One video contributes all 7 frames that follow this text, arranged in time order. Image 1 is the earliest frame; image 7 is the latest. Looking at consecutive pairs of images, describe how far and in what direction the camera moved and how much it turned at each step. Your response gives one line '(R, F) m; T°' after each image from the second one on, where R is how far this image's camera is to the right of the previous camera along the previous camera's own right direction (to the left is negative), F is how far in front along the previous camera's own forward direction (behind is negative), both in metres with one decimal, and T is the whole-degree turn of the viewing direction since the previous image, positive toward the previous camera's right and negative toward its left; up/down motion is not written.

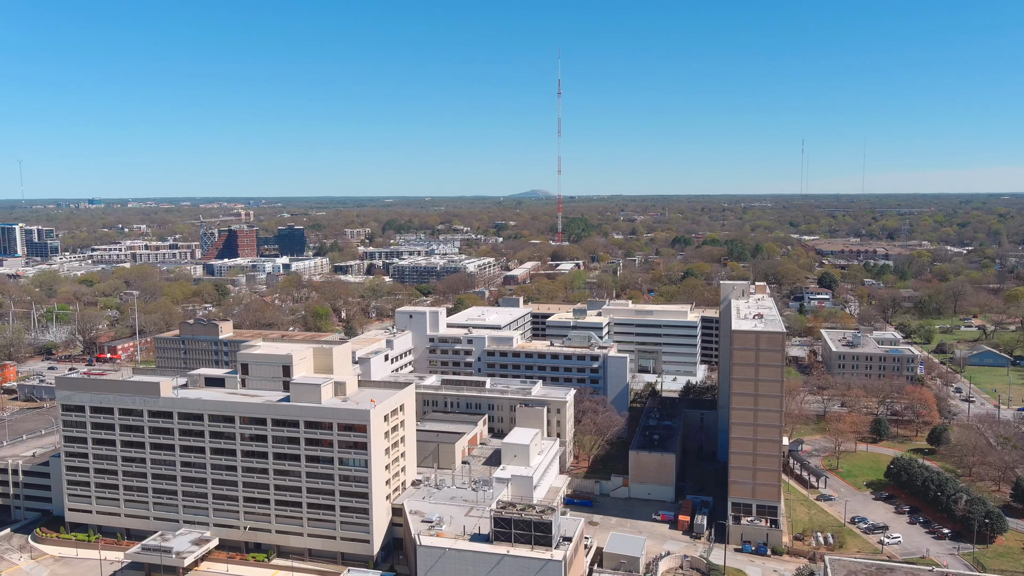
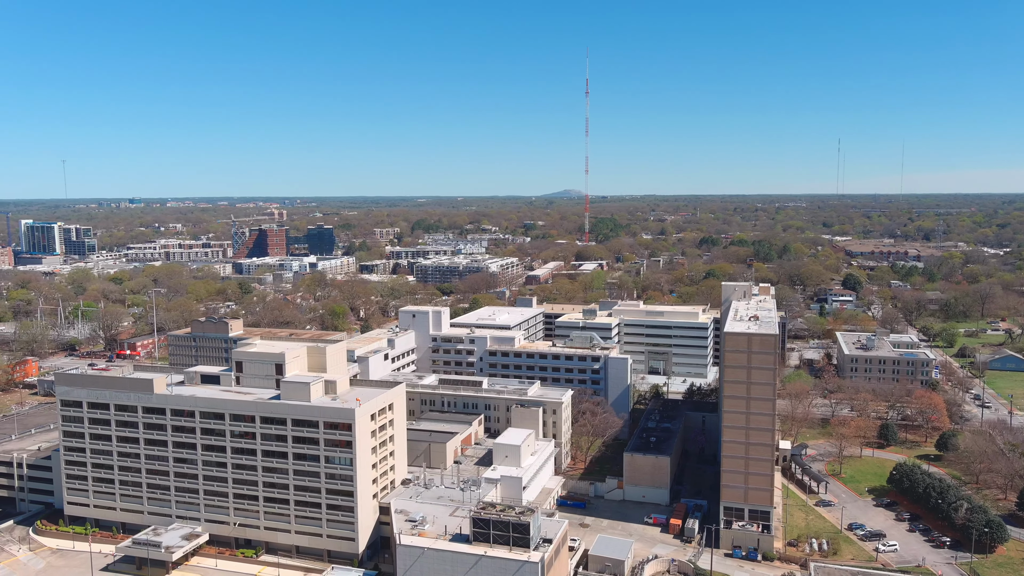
(+2.1, +0.2) m; -2°
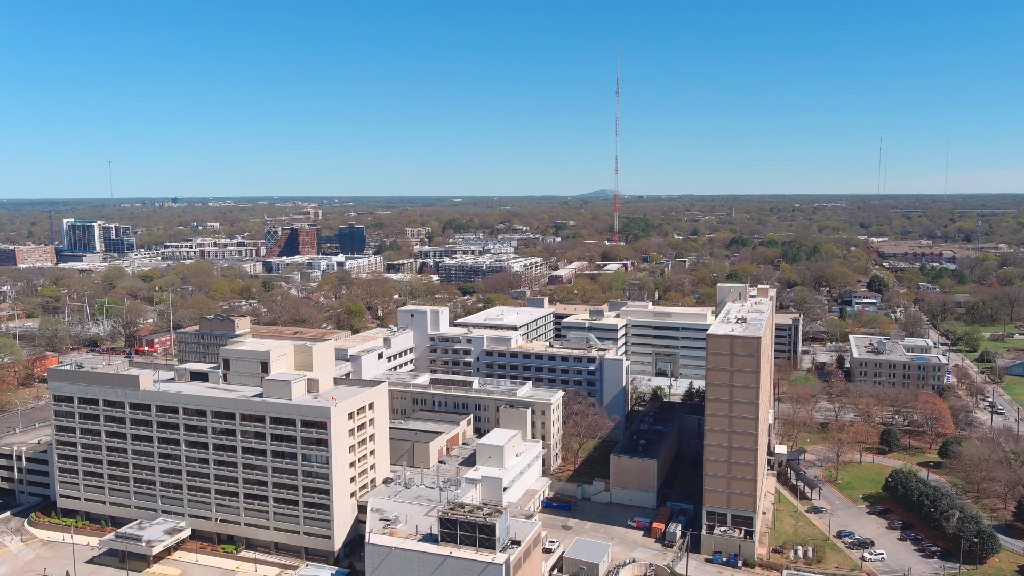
(+2.6, +0.2) m; -2°
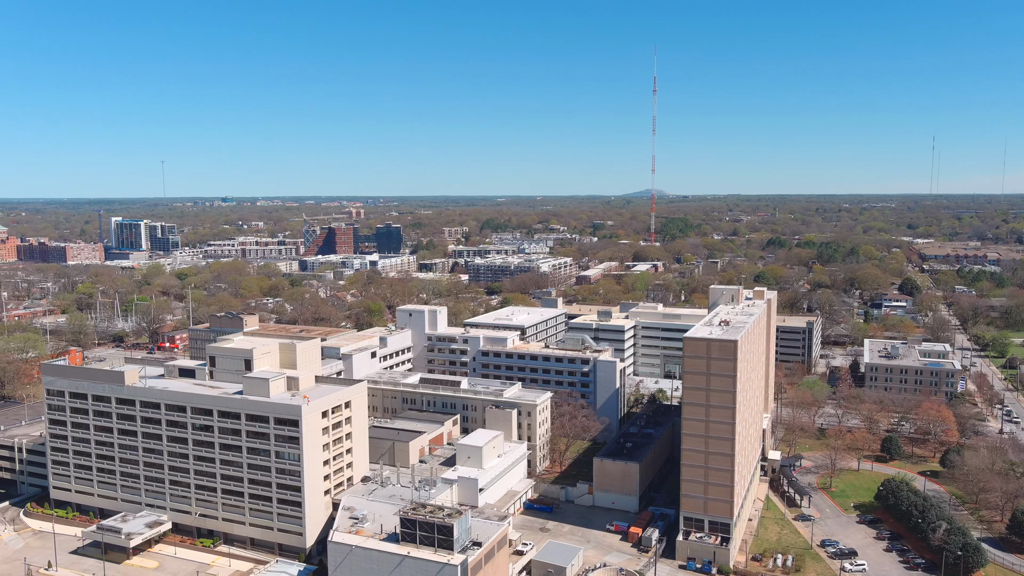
(+3.2, +0.2) m; -3°
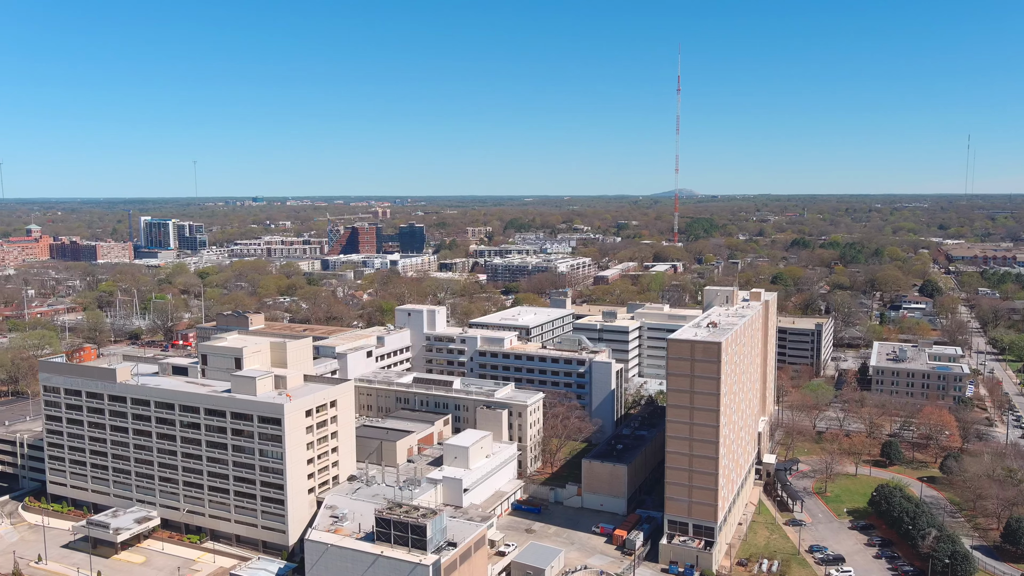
(+2.1, +0.1) m; -2°
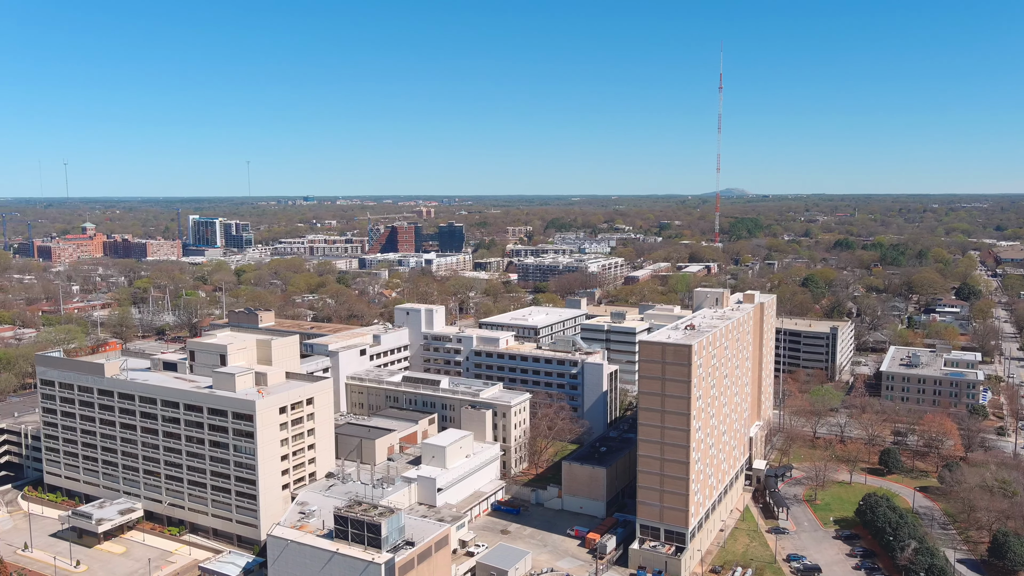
(+3.5, +0.2) m; -3°
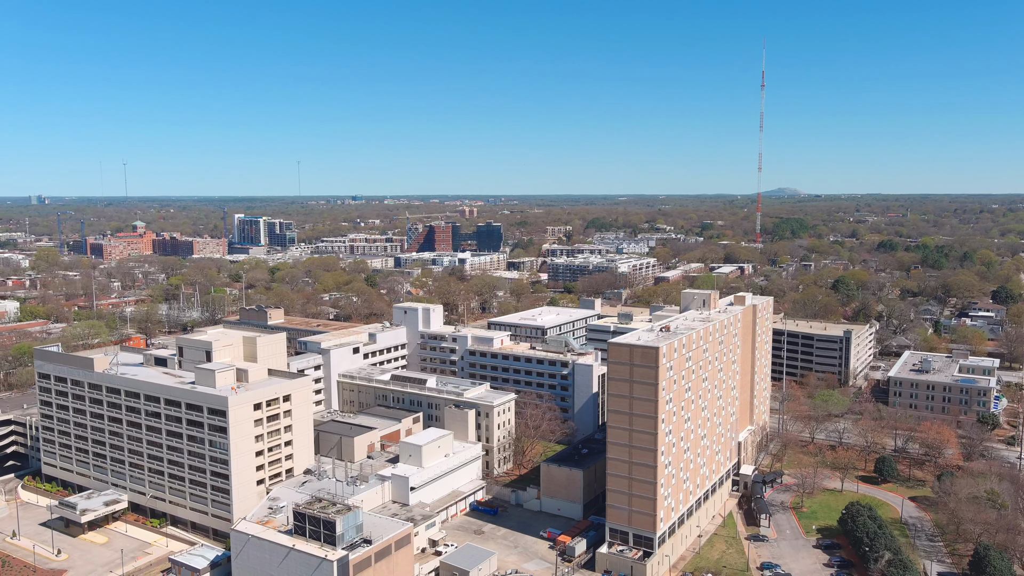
(+3.5, +0.1) m; -3°
